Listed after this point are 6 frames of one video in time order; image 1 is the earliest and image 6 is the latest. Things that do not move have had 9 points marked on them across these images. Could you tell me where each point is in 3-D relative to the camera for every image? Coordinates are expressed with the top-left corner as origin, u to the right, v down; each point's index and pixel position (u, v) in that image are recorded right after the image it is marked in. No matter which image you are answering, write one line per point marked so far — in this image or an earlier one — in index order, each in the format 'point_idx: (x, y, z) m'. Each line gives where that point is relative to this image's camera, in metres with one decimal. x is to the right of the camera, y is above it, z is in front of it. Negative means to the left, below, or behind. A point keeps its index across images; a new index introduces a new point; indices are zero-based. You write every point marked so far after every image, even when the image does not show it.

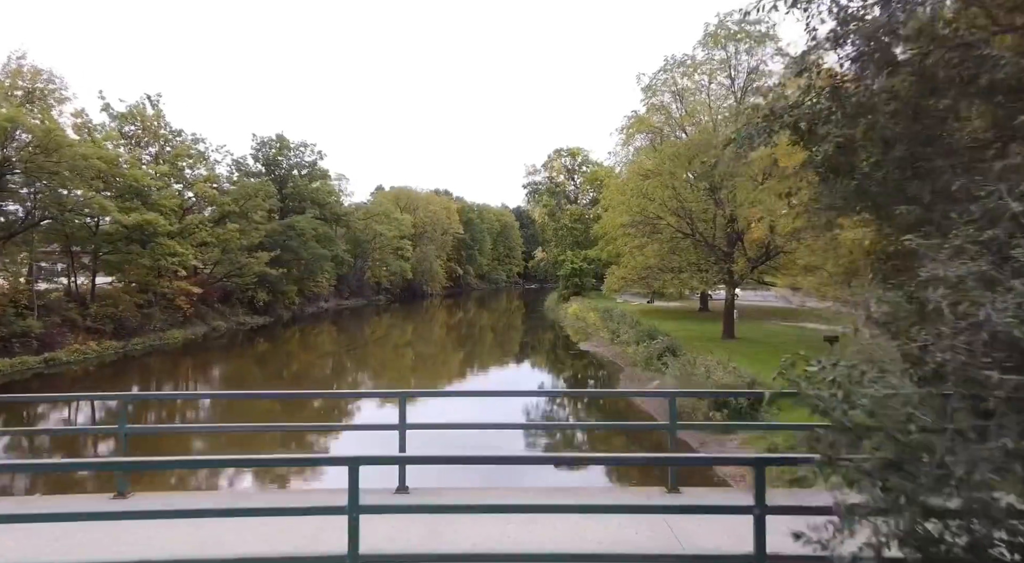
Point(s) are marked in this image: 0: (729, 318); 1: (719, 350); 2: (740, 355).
0: (+6.9, -1.1, +19.9) m
1: (+5.6, -1.9, +17.2) m
2: (+5.9, -1.9, +16.2) m
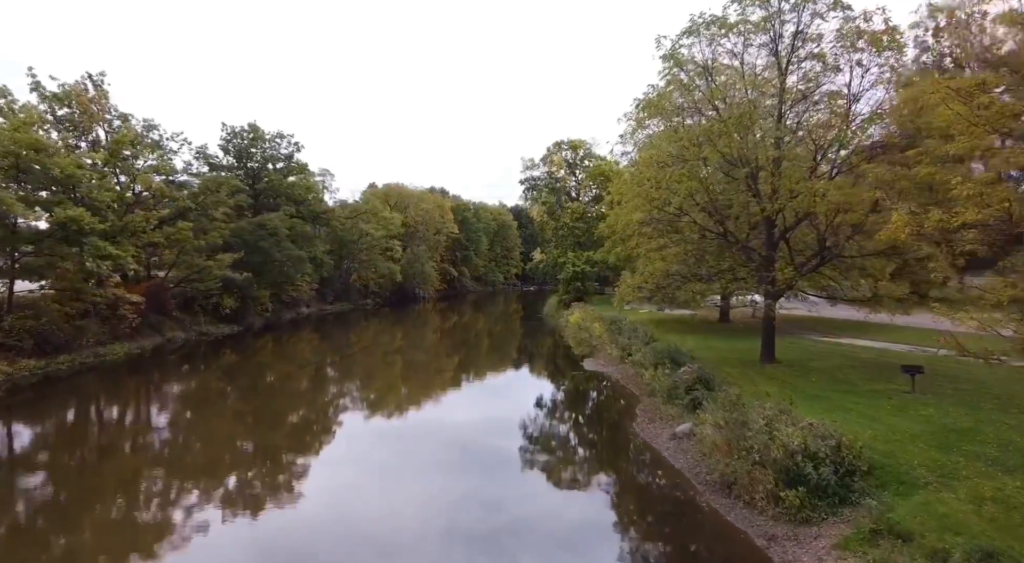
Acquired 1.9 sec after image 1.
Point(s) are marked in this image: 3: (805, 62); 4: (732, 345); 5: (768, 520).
0: (+6.7, -1.4, +16.2) m
1: (+5.4, -2.2, +13.5) m
2: (+5.6, -2.2, +12.5) m
3: (+7.4, +5.6, +15.8) m
4: (+6.7, -1.9, +19.2) m
5: (+3.5, -3.2, +8.4) m
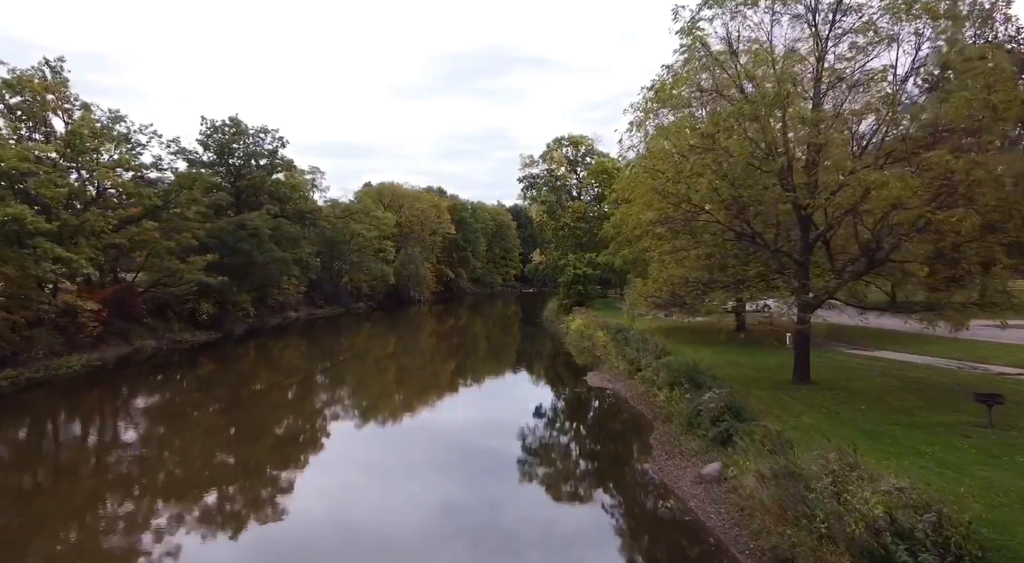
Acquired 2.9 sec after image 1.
0: (+6.6, -1.6, +14.1) m
1: (+5.3, -2.4, +11.3) m
2: (+5.5, -2.4, +10.3) m
3: (+7.3, +5.4, +13.6) m
4: (+6.6, -2.1, +17.0) m
5: (+3.3, -3.4, +6.3) m
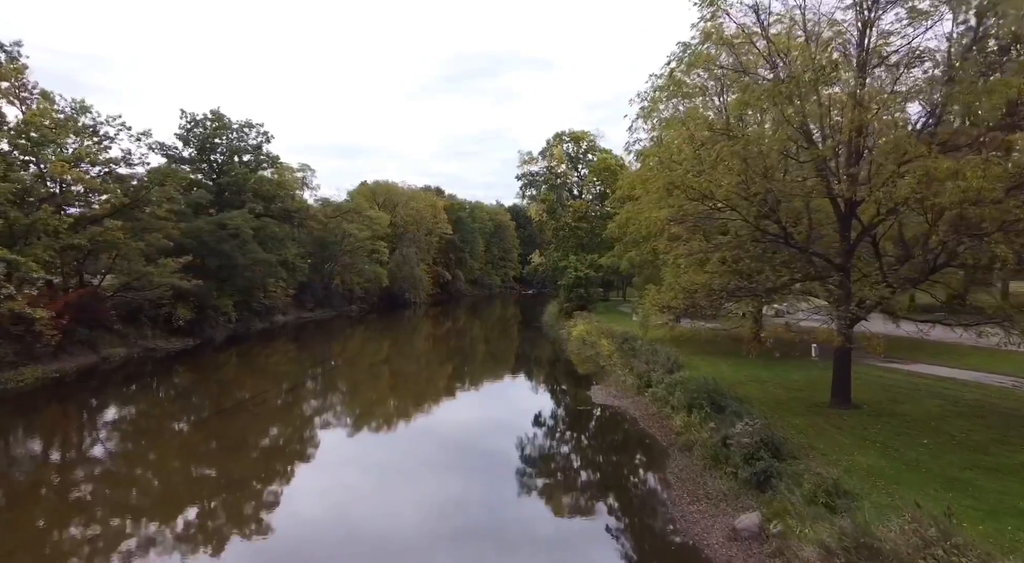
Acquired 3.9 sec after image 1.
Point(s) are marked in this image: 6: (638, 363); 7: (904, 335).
0: (+6.4, -1.8, +12.1) m
1: (+5.2, -2.5, +9.4) m
2: (+5.4, -2.5, +8.4) m
3: (+7.2, +5.2, +11.7) m
4: (+6.5, -2.3, +15.1) m
5: (+3.2, -3.5, +4.4) m
6: (+3.8, -2.4, +18.6) m
7: (+12.1, -1.7, +19.5) m
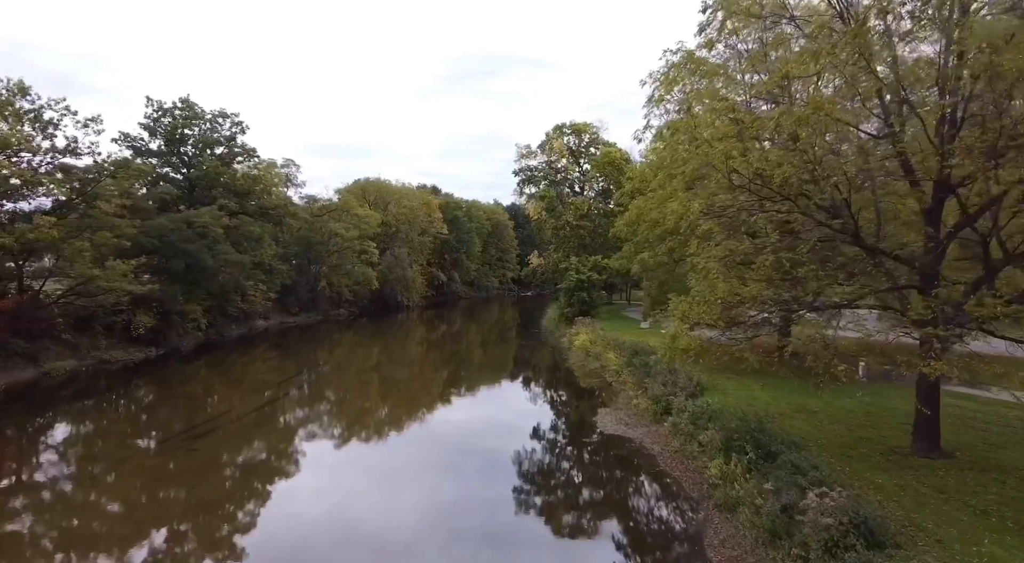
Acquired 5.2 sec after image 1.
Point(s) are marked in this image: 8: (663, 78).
0: (+6.3, -1.9, +9.4) m
1: (+5.0, -2.7, +6.6) m
2: (+5.2, -2.7, +5.6) m
3: (+7.0, +5.1, +9.0) m
4: (+6.3, -2.5, +12.3) m
5: (+3.1, -3.7, +1.6) m
6: (+3.6, -2.6, +15.8) m
7: (+12.0, -1.8, +16.7) m
8: (+4.4, +6.0, +18.3) m
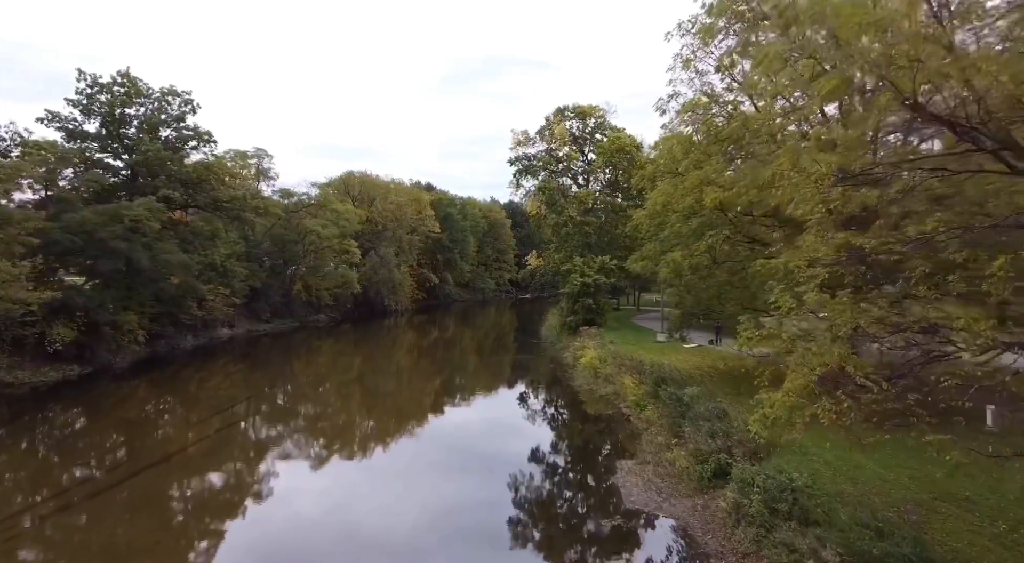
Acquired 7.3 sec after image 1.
0: (+6.1, -2.1, +5.0) m
1: (+4.8, -2.9, +2.3) m
2: (+5.0, -2.9, +1.3) m
3: (+6.8, +4.9, +4.6) m
4: (+6.1, -2.6, +7.9) m
5: (+2.9, -3.9, -2.8) m
6: (+3.4, -2.8, +11.5) m
7: (+11.8, -2.0, +12.3) m
8: (+4.2, +5.8, +14.0) m
